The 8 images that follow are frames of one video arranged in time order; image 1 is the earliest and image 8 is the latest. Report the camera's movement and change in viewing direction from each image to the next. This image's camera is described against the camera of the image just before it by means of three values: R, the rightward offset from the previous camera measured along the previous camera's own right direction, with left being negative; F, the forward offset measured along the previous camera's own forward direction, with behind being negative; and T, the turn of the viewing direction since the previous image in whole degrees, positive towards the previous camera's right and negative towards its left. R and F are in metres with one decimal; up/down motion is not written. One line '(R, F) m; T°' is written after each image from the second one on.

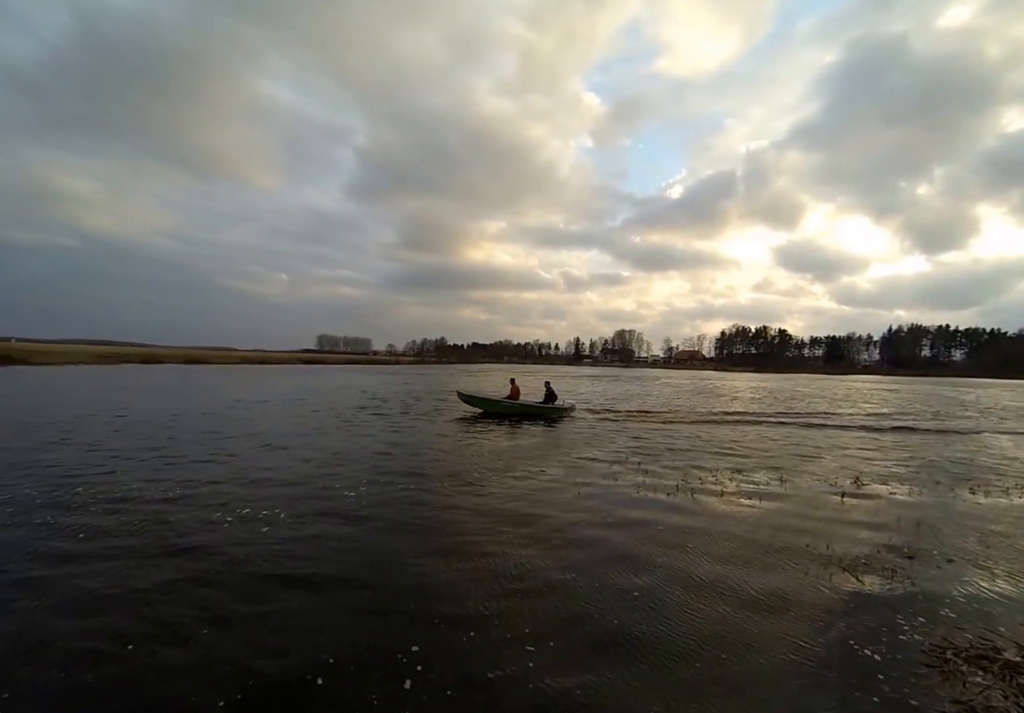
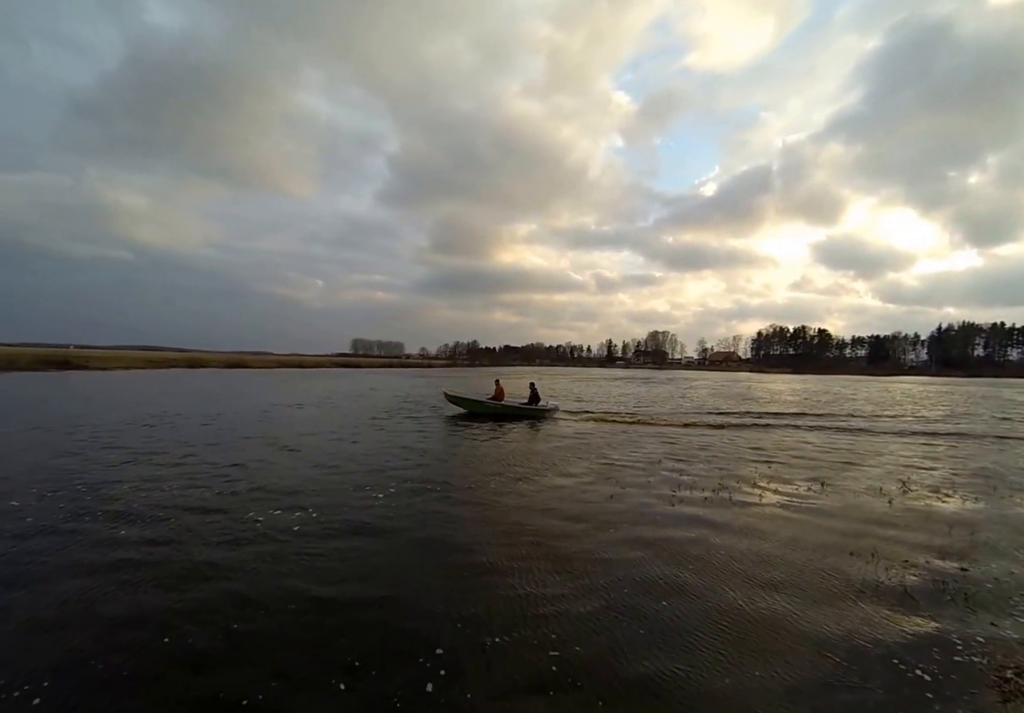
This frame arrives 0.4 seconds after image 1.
(-0.3, +0.1) m; -3°
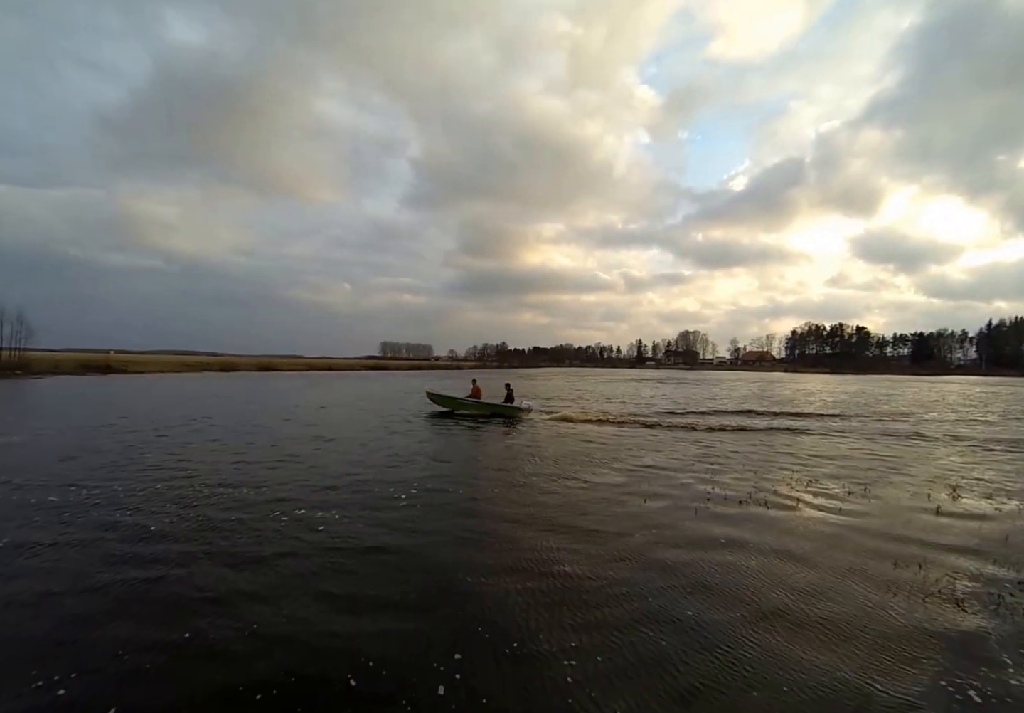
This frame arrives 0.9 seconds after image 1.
(-0.3, +0.2) m; -3°
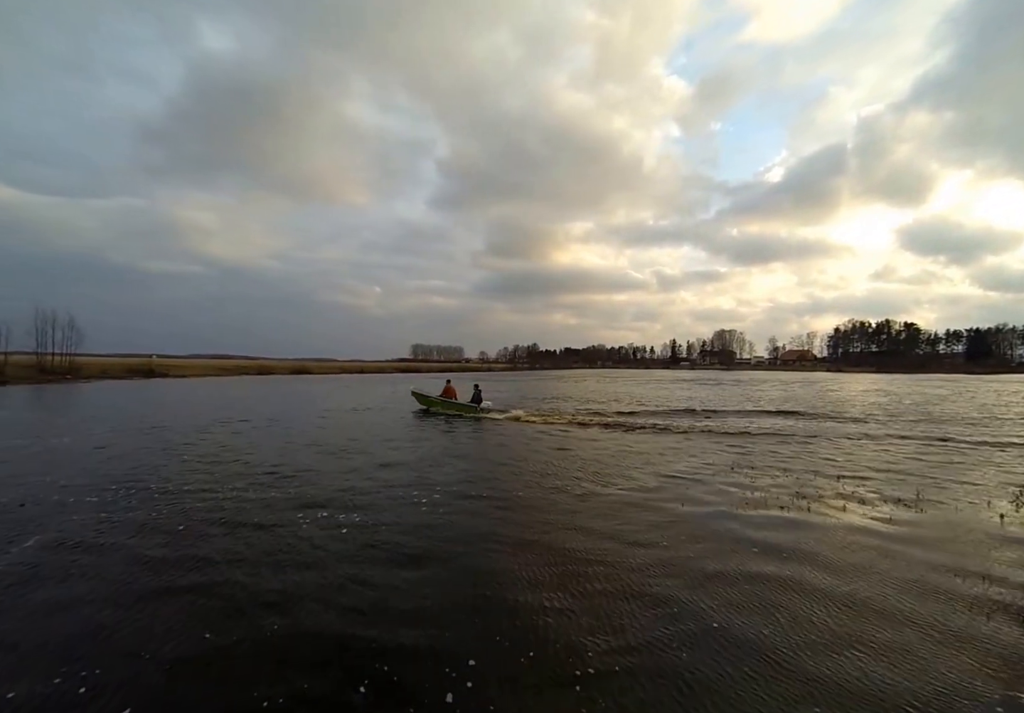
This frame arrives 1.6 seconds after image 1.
(-0.3, +0.3) m; -3°
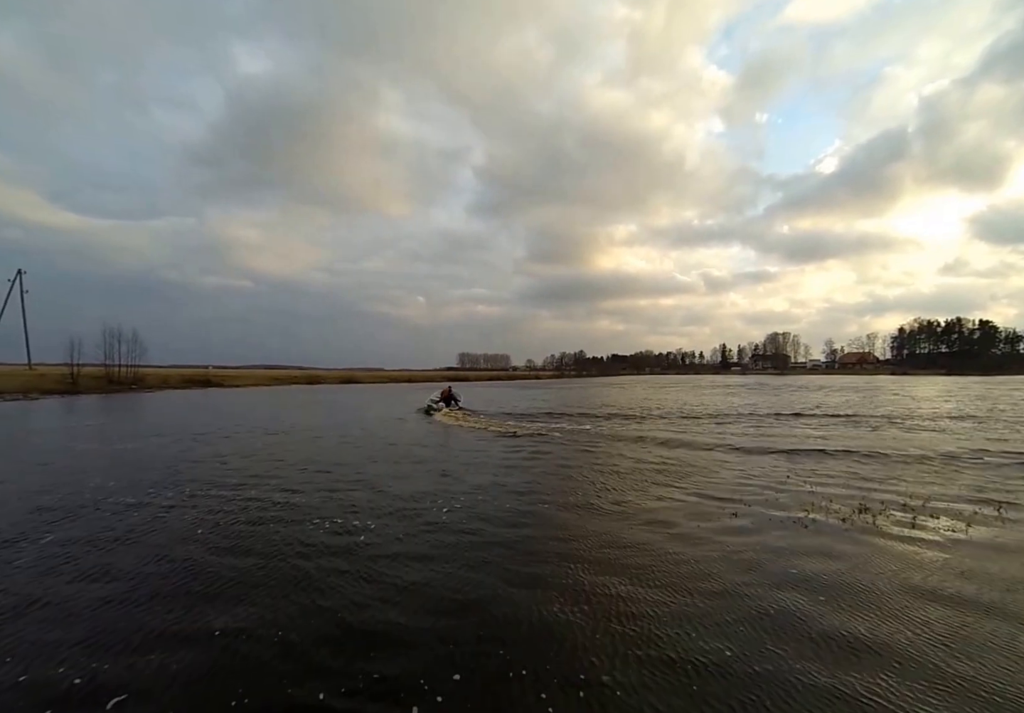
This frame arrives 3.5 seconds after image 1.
(-0.5, 0.0) m; -4°
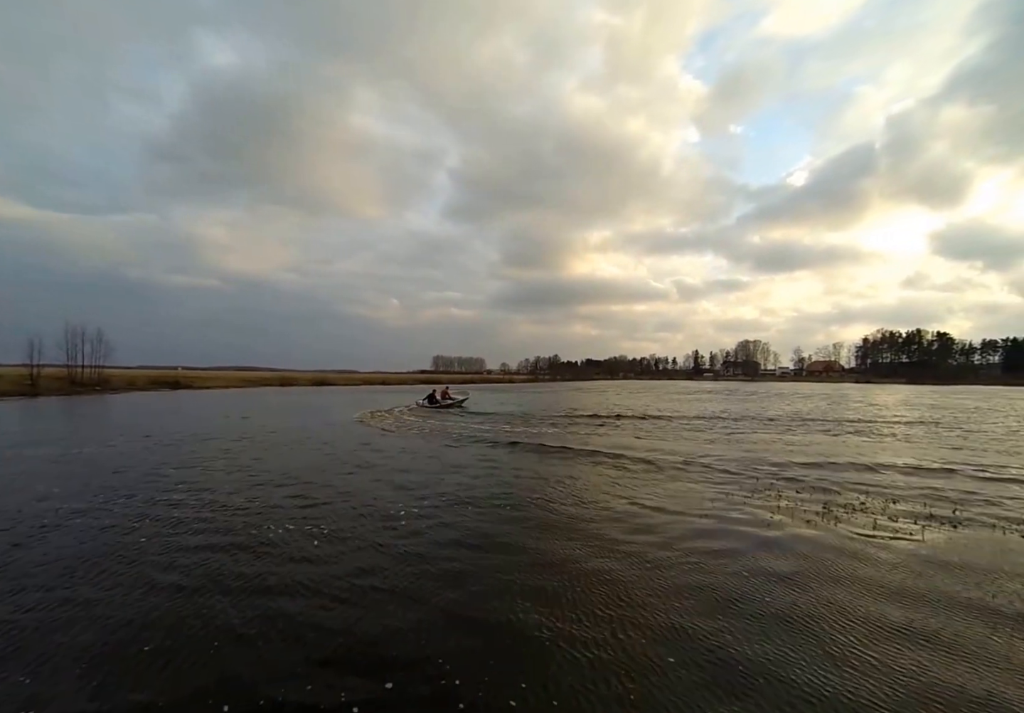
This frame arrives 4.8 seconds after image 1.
(+0.2, 0.0) m; +2°
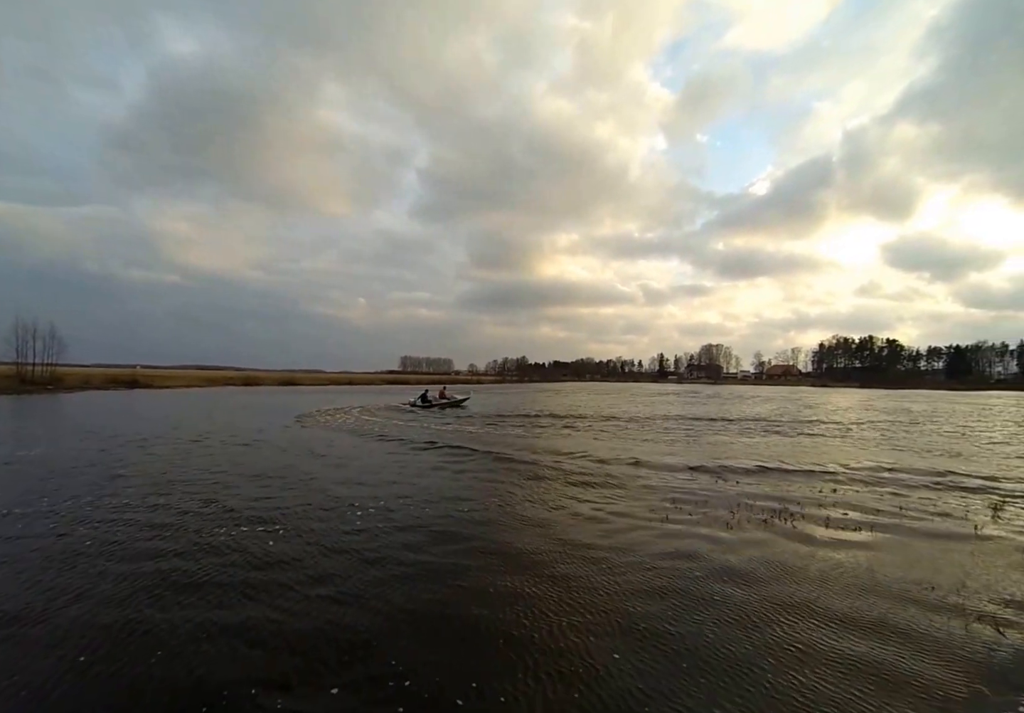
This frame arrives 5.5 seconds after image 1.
(+0.3, -0.1) m; +3°
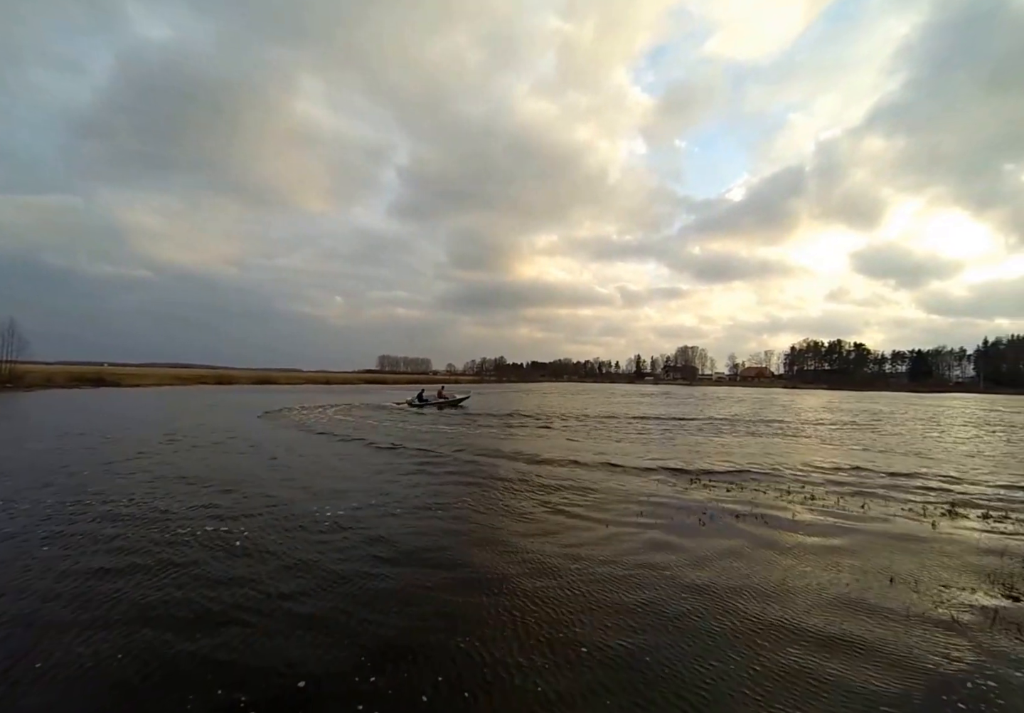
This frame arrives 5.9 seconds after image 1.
(+0.1, 0.0) m; +2°
